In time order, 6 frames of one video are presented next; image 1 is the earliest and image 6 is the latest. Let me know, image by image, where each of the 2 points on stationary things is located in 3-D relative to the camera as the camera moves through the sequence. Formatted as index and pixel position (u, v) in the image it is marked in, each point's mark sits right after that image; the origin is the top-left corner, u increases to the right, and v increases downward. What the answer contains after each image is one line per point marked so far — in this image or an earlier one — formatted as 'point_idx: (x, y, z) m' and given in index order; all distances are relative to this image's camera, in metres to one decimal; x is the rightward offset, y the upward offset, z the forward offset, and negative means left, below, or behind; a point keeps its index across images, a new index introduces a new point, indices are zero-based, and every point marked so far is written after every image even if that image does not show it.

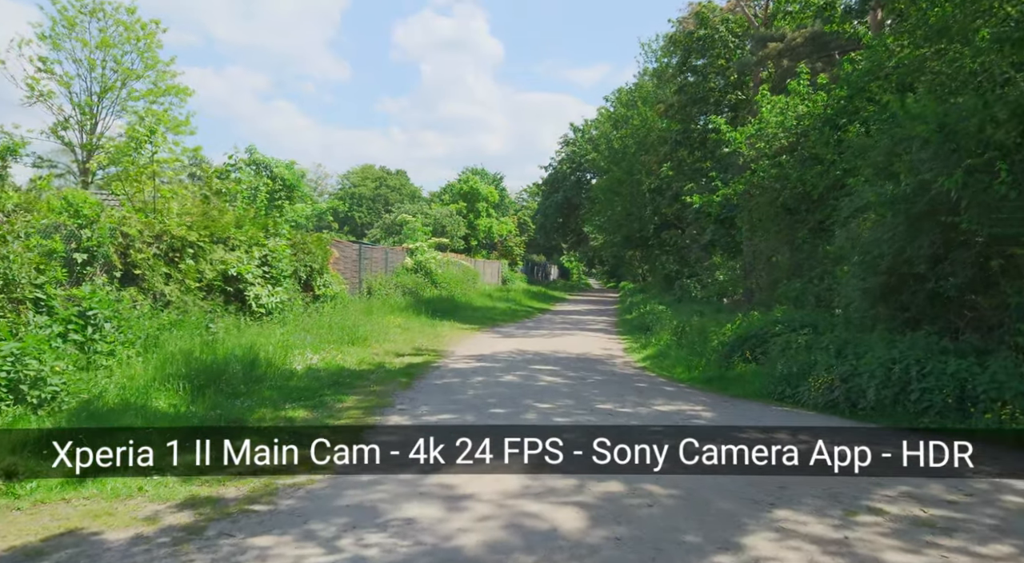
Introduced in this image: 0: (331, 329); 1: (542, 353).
0: (-3.3, -0.9, +15.7) m
1: (+0.6, -1.3, +16.2) m
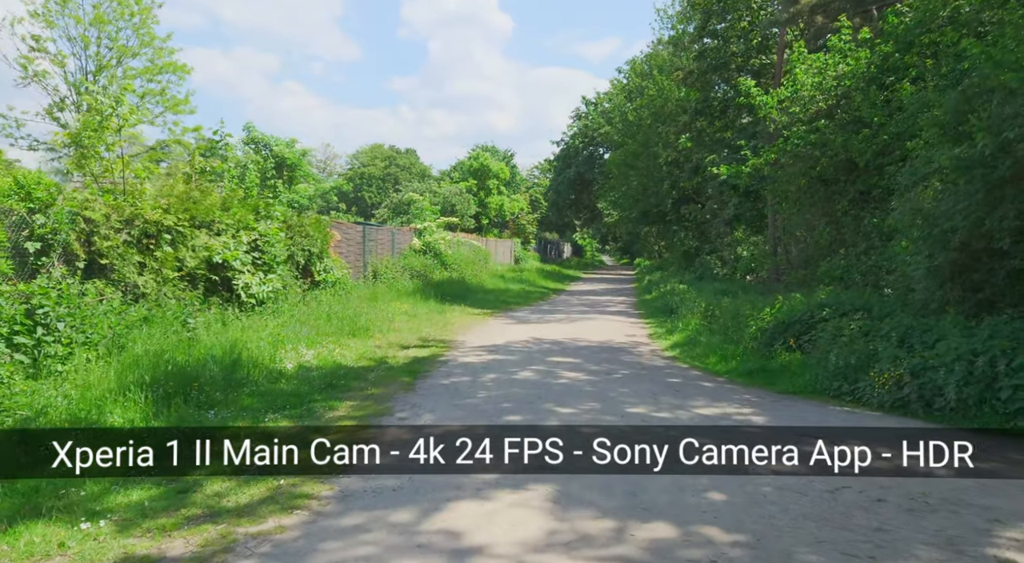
0: (-3.1, -0.7, +14.4) m
1: (+0.8, -1.0, +14.9) m
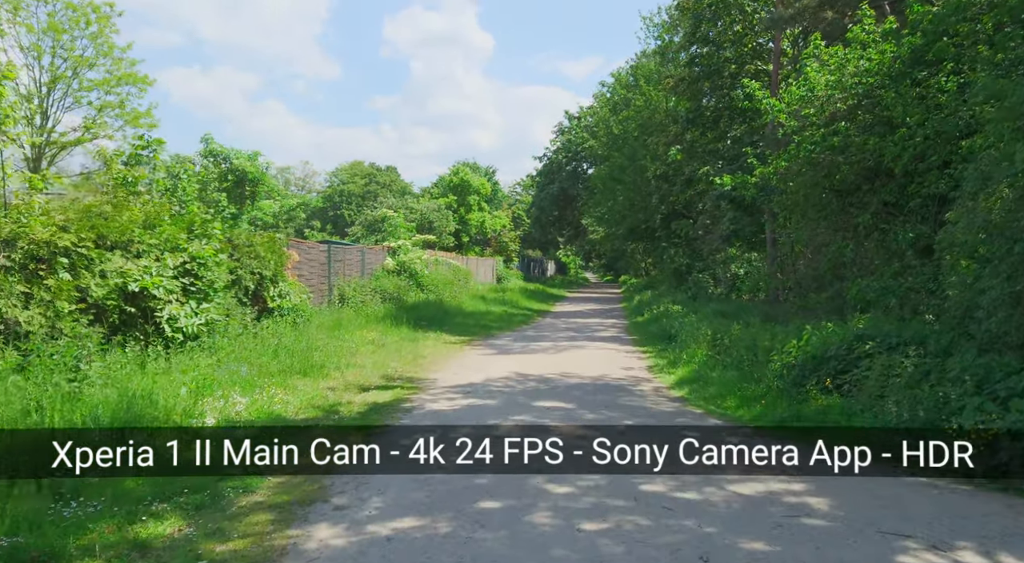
0: (-3.4, -1.1, +12.2) m
1: (+0.5, -1.4, +12.8) m
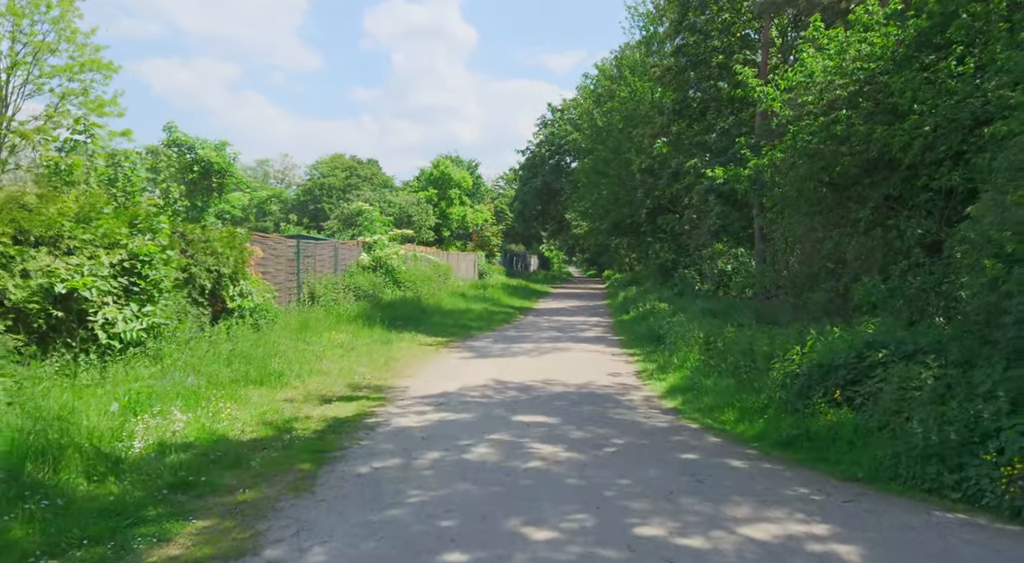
0: (-3.7, -1.1, +11.1) m
1: (+0.2, -1.4, +11.7) m
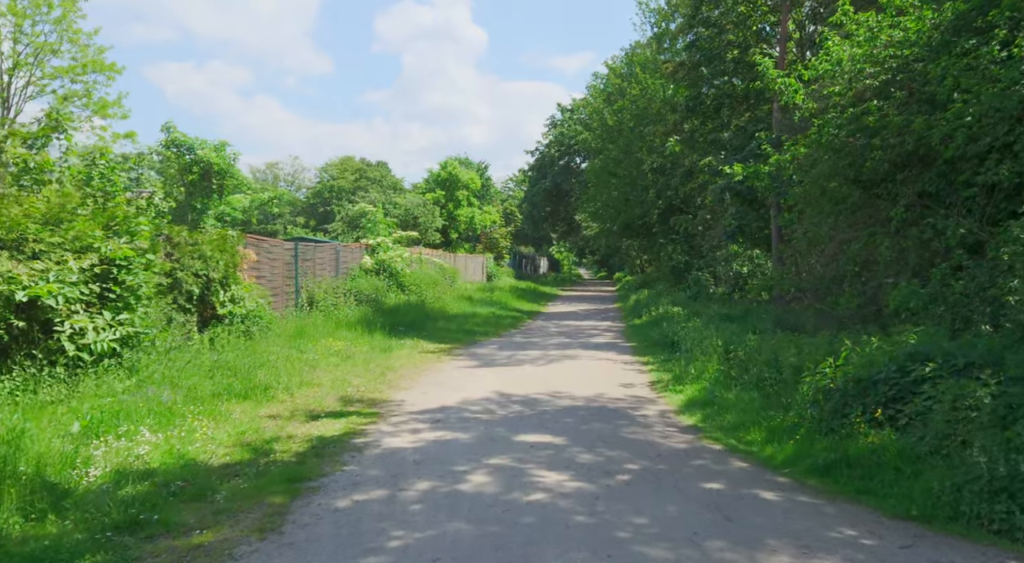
0: (-3.6, -1.1, +10.3) m
1: (+0.3, -1.5, +10.9) m
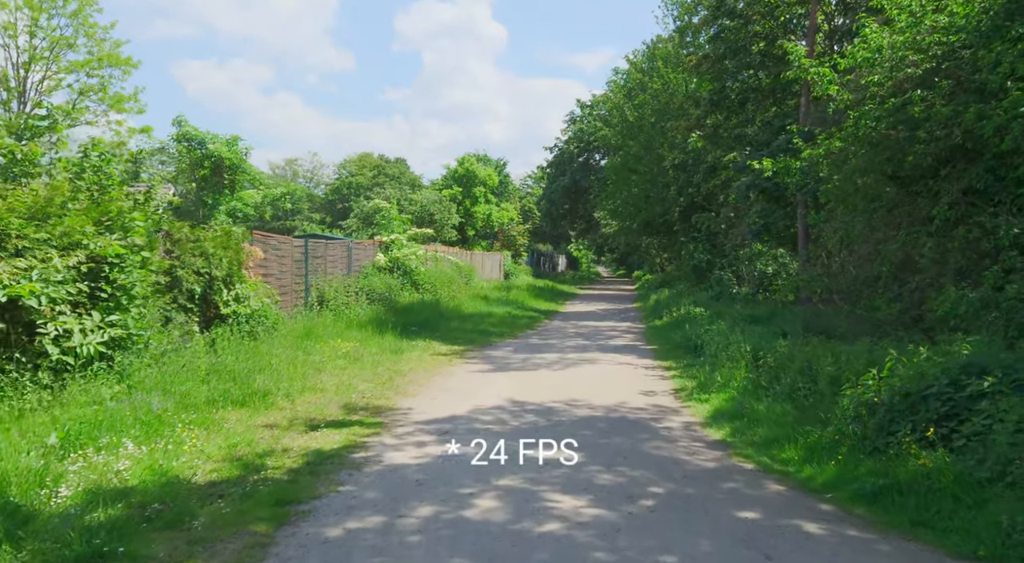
0: (-3.4, -1.1, +9.7) m
1: (+0.4, -1.5, +10.2) m
